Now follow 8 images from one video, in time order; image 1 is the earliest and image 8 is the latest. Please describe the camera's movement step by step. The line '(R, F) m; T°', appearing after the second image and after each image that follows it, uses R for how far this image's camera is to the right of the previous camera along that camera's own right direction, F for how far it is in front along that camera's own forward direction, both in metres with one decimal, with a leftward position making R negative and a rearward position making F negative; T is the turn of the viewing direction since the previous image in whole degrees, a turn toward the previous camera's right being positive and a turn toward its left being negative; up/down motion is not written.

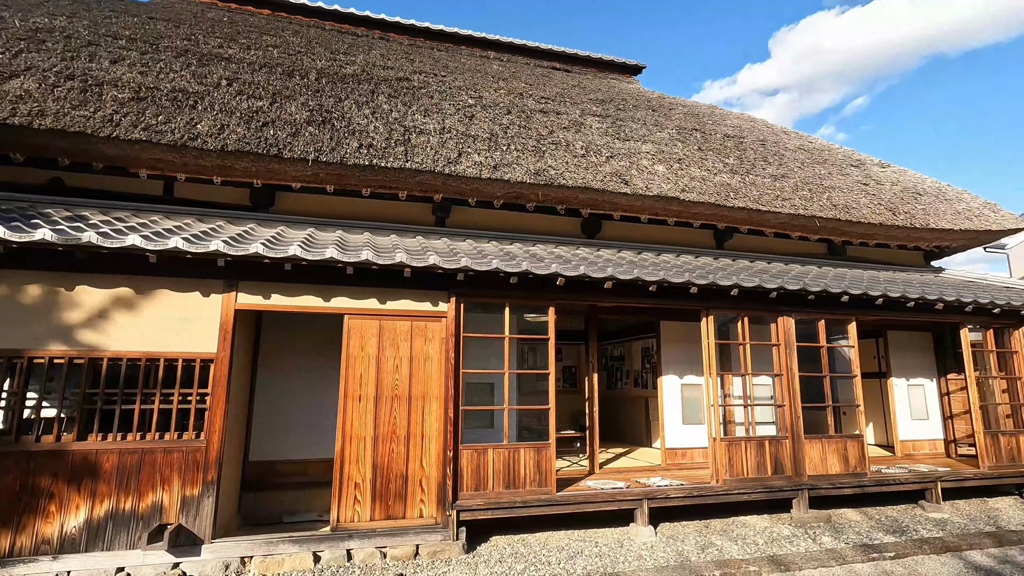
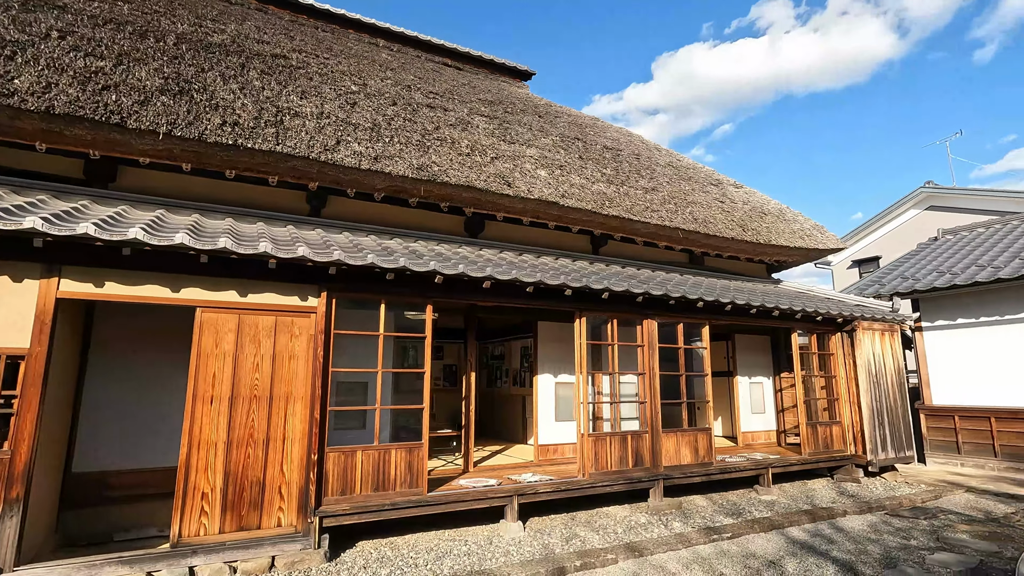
(+0.1, 0.0) m; +12°
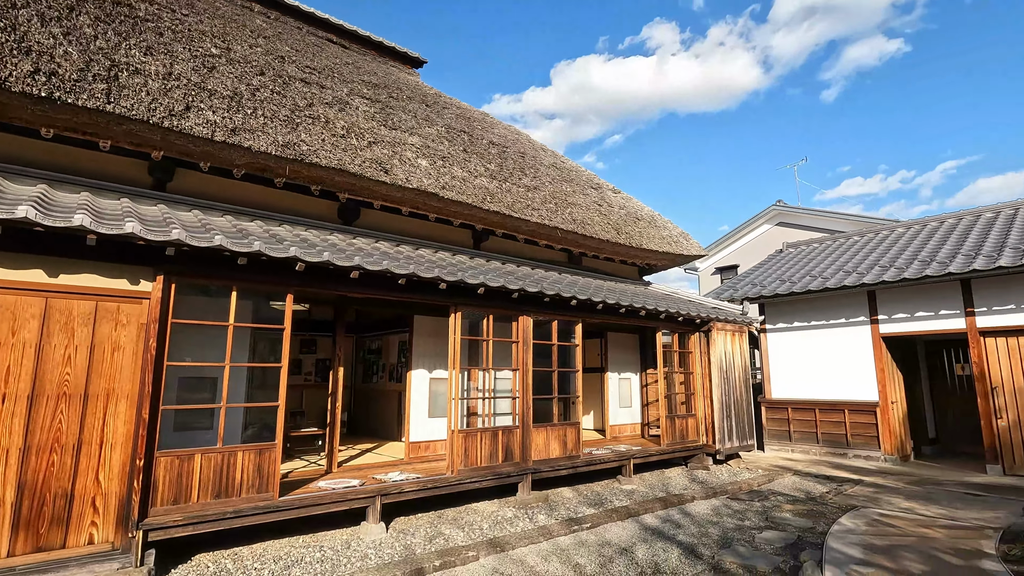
(+0.2, +0.1) m; +11°
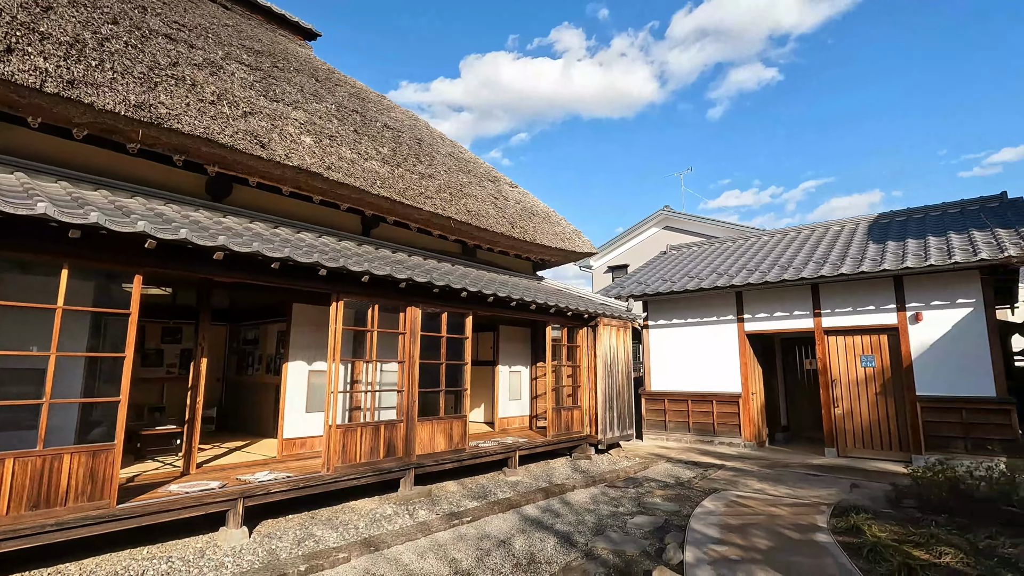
(+0.1, +0.1) m; +11°
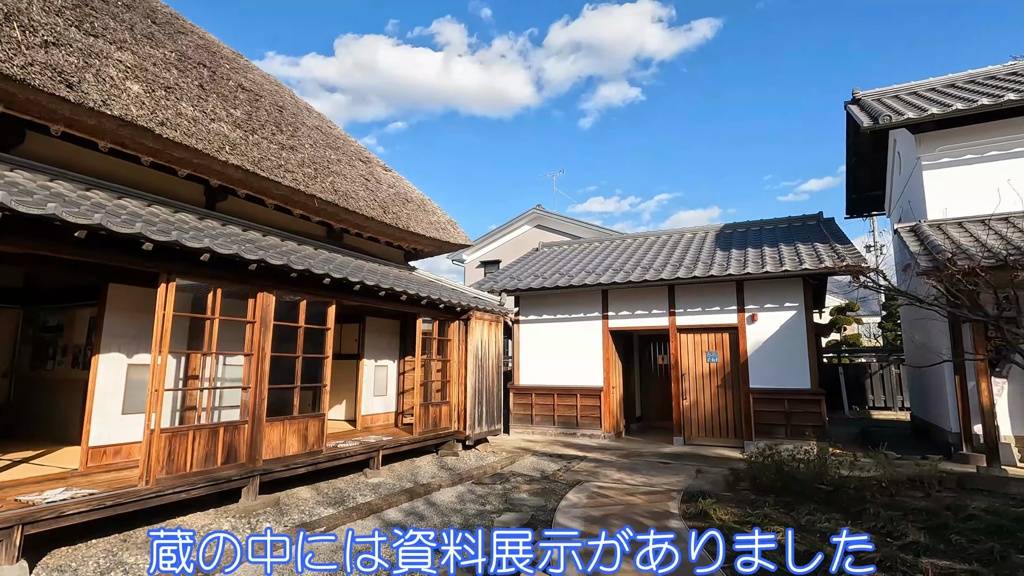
(0.0, +0.2) m; +14°
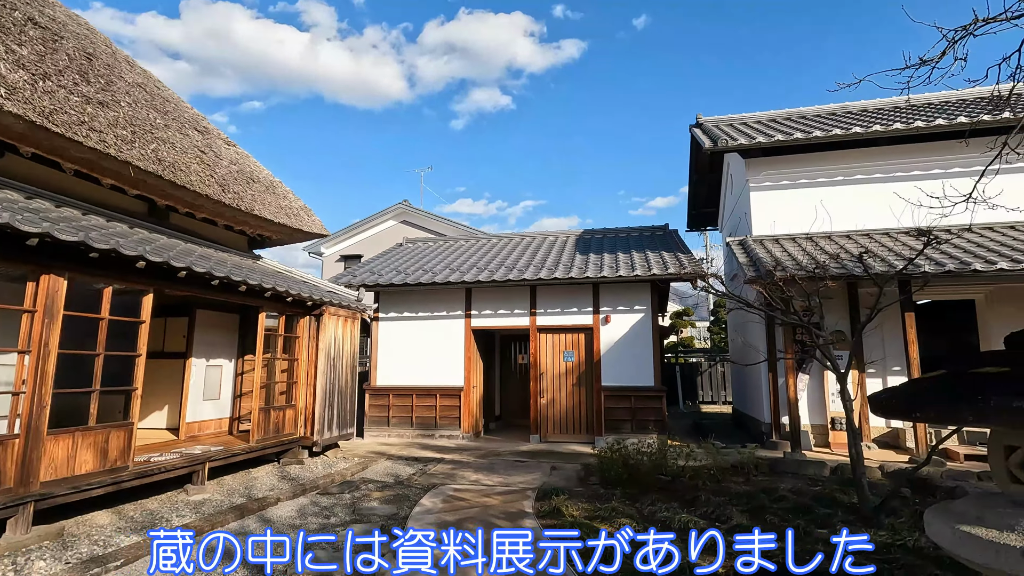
(+0.1, +0.2) m; +14°
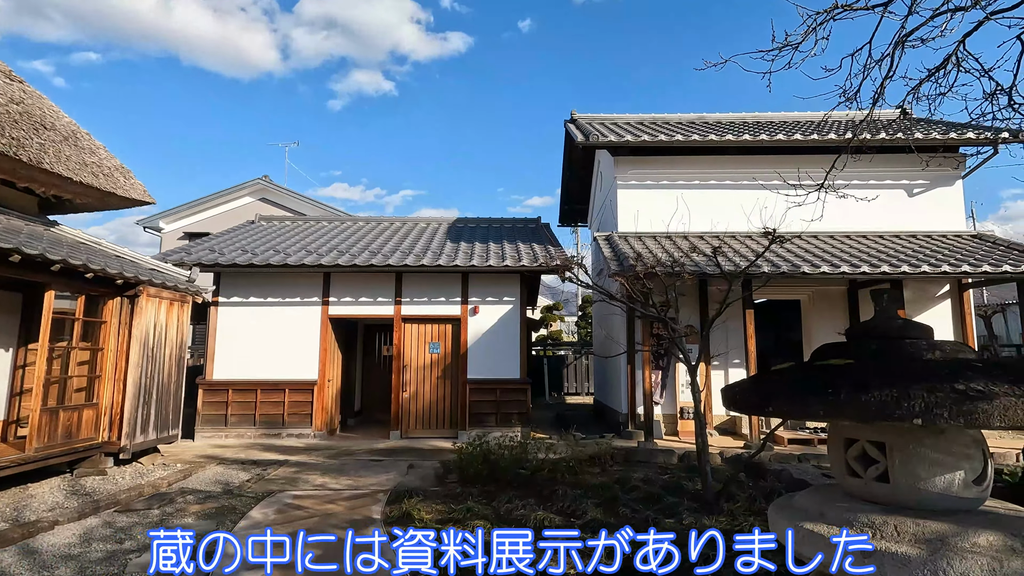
(+0.2, +0.3) m; +13°
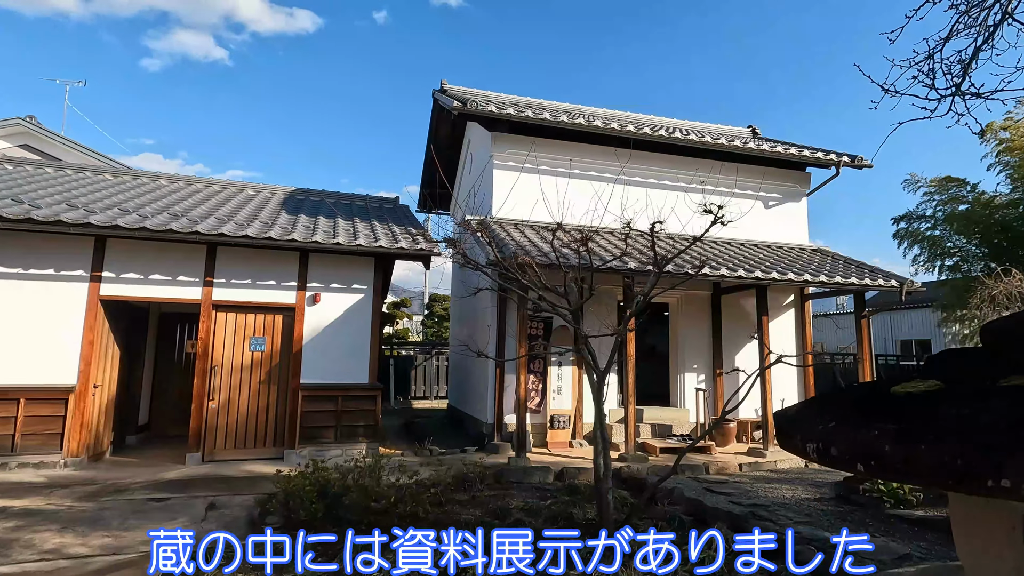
(-0.1, +1.1) m; +17°
